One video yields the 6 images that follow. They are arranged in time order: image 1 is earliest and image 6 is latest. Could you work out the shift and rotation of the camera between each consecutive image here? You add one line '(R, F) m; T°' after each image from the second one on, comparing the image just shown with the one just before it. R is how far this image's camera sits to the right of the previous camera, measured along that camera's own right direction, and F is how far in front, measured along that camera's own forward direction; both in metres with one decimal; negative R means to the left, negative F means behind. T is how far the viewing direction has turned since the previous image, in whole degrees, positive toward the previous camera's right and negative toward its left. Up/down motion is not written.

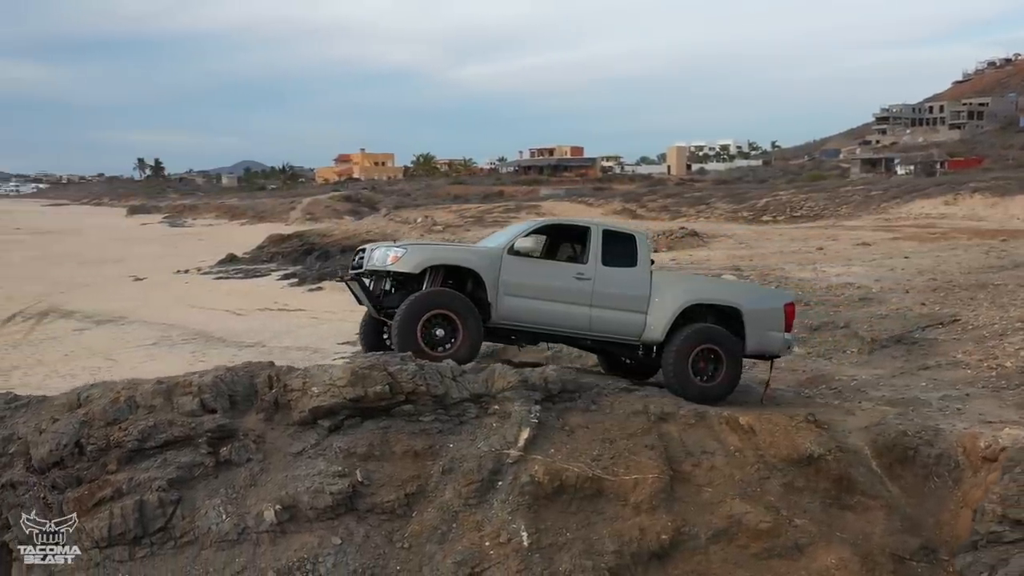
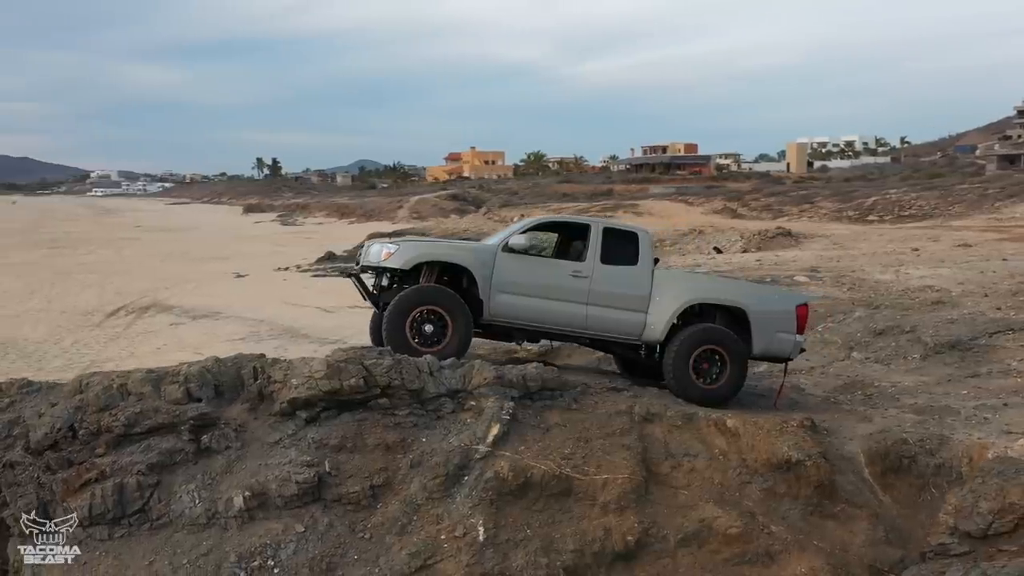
(+0.8, 0.0) m; -6°
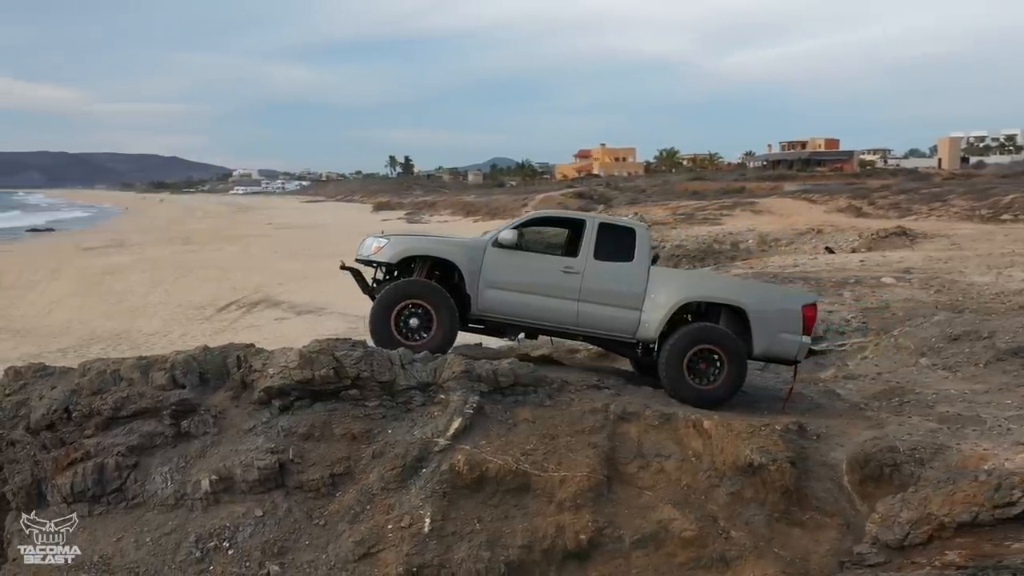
(+0.9, 0.0) m; -7°
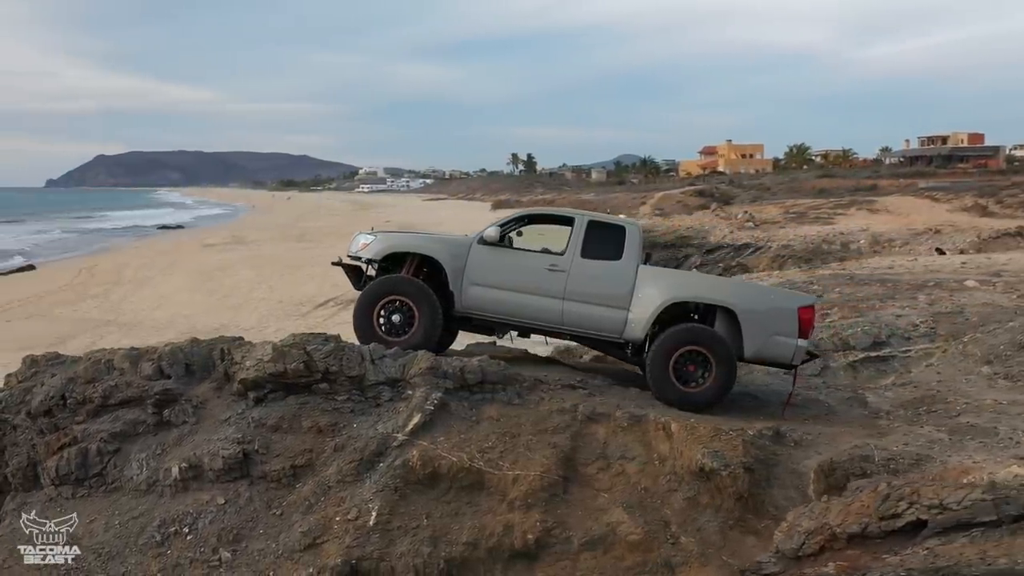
(+0.9, +0.1) m; -7°
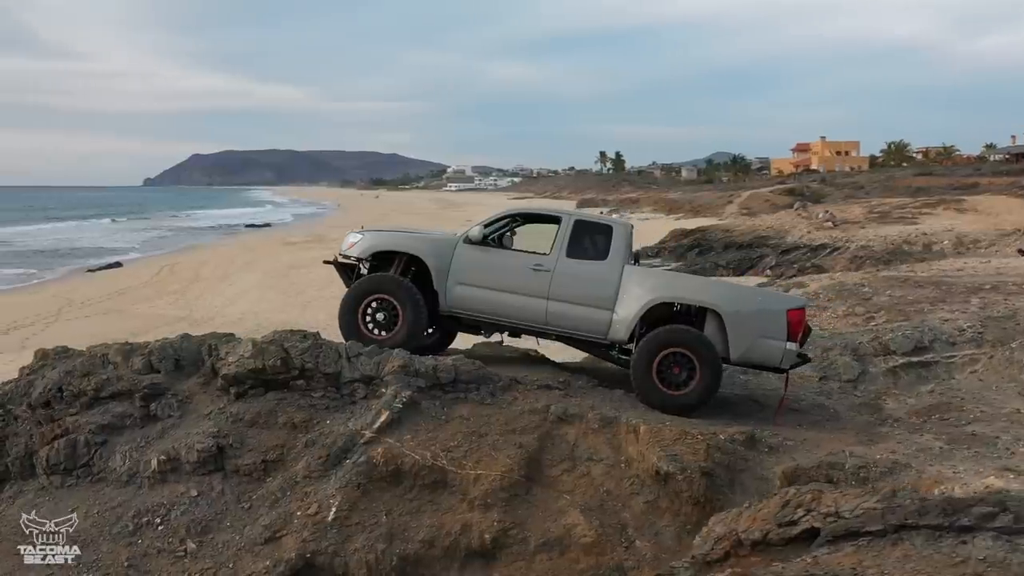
(+0.7, 0.0) m; -5°
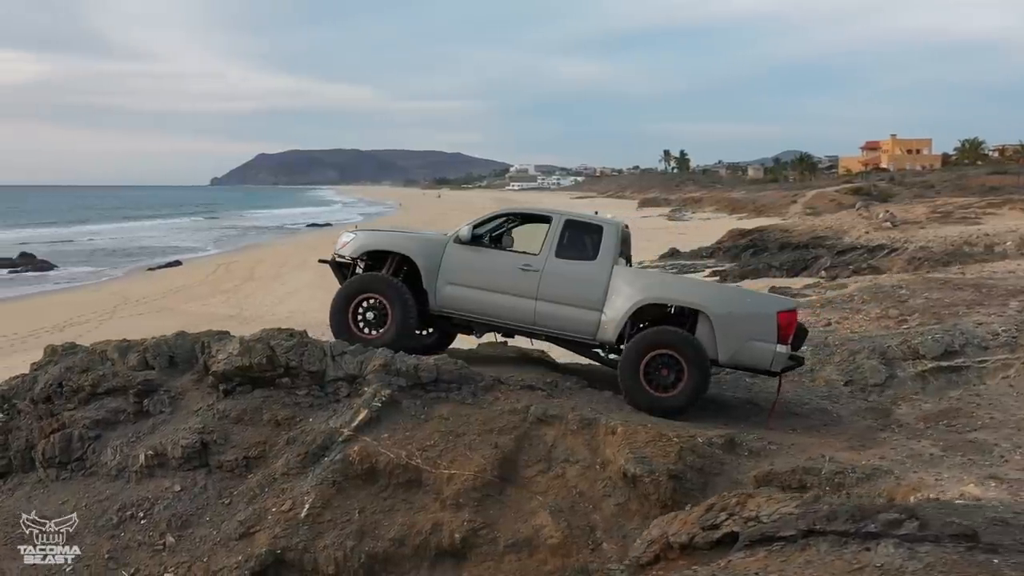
(+0.5, 0.0) m; -4°
